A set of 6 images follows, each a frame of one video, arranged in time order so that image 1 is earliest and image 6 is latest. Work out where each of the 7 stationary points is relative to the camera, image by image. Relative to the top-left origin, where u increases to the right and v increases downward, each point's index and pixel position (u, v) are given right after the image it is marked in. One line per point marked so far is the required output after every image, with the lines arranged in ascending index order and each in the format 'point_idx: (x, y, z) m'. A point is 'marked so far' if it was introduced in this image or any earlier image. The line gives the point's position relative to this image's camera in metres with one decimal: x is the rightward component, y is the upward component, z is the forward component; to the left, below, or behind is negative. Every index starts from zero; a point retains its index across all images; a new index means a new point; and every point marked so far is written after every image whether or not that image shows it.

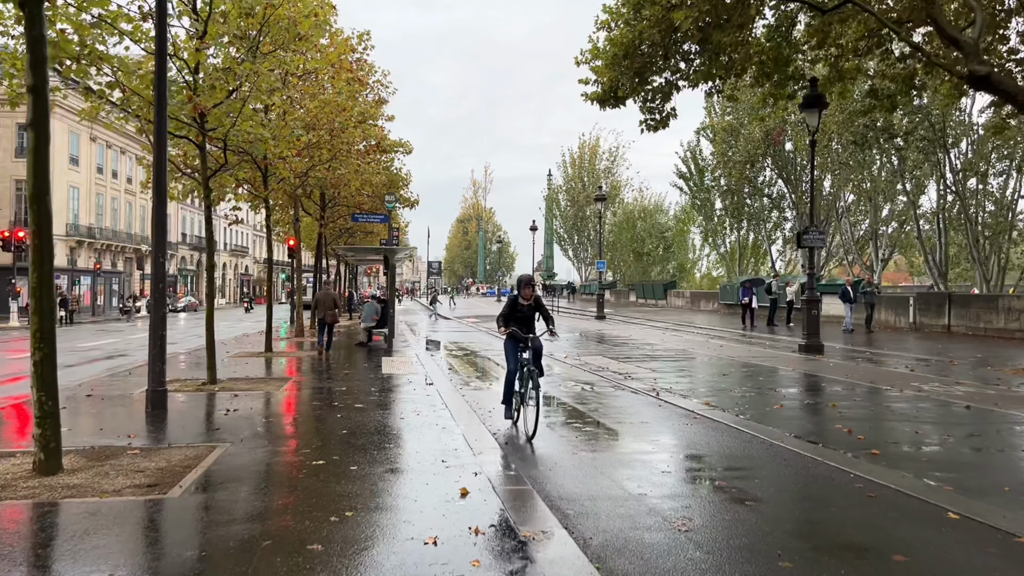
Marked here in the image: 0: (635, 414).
0: (+1.3, -1.3, +8.3) m
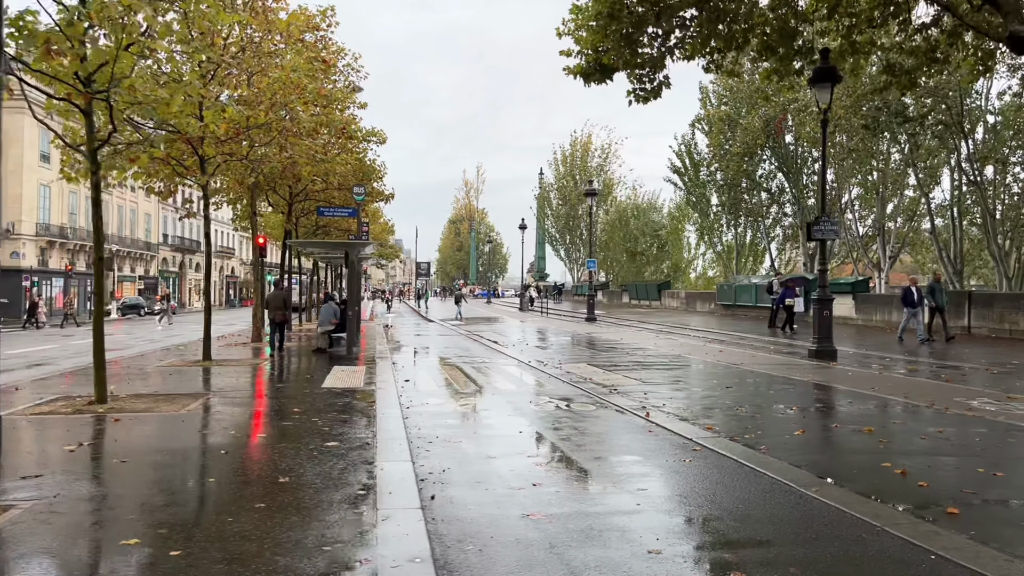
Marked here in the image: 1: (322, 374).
0: (+0.8, -1.3, +6.5) m
1: (-3.2, -1.4, +13.2) m
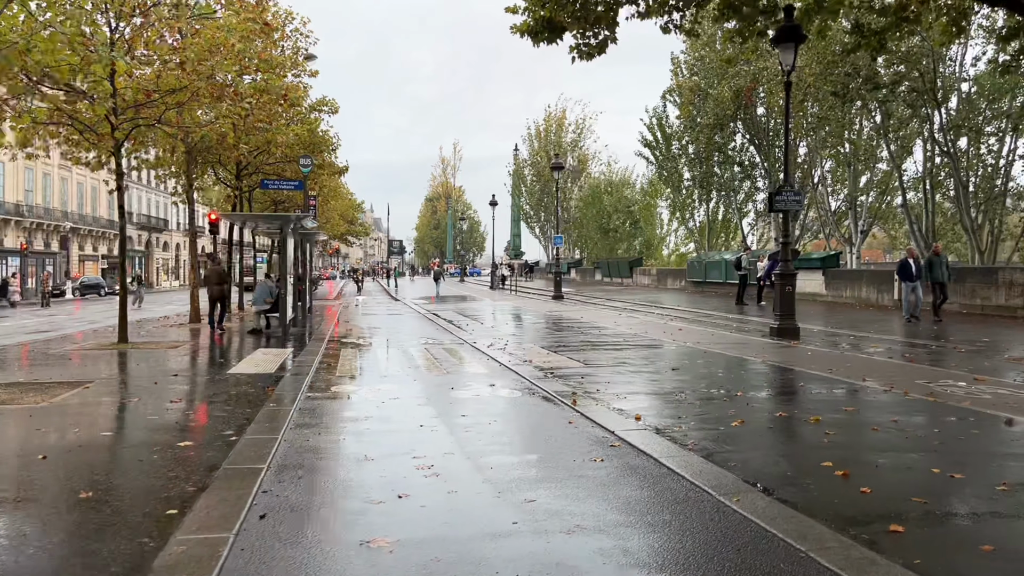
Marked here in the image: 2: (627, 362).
0: (+0.1, -1.1, +5.6) m
1: (-4.1, -1.0, +12.3) m
2: (+1.4, -0.9, +10.1) m
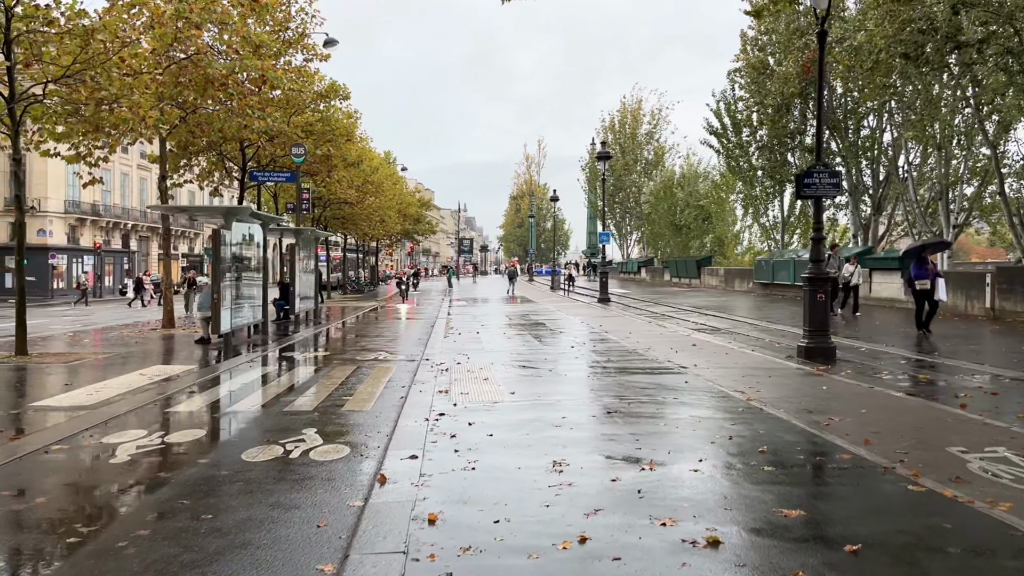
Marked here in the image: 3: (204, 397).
0: (-1.3, -1.2, +3.4) m
1: (-4.7, -1.1, +10.5) m
2: (+0.5, -1.0, +7.7) m
3: (-3.2, -1.1, +8.2) m
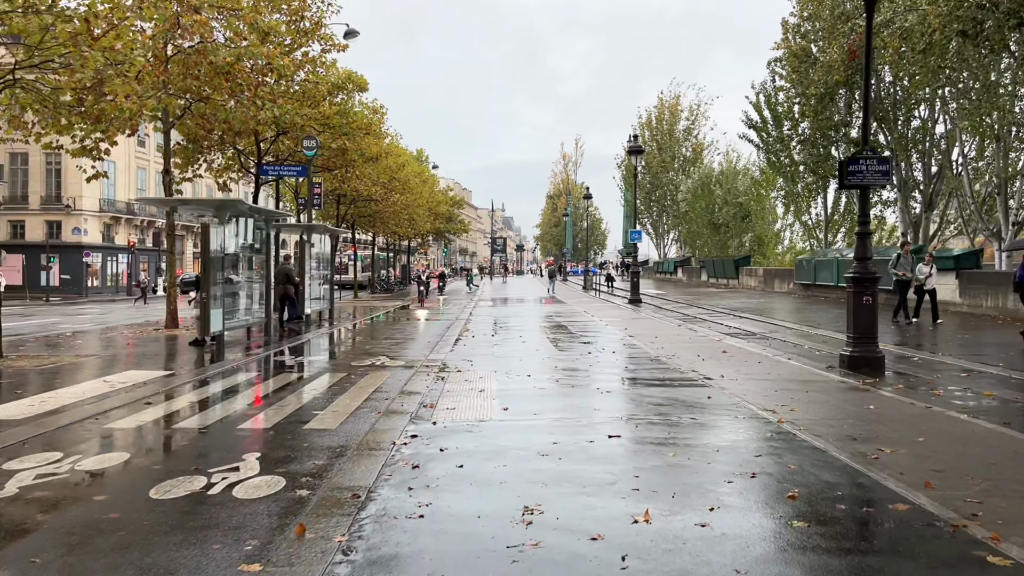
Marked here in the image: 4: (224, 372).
0: (-1.6, -1.2, +2.5) m
1: (-4.6, -1.1, +9.7) m
2: (+0.5, -1.0, +6.7) m
3: (-3.2, -1.1, +7.3) m
4: (-3.9, -1.1, +10.9) m
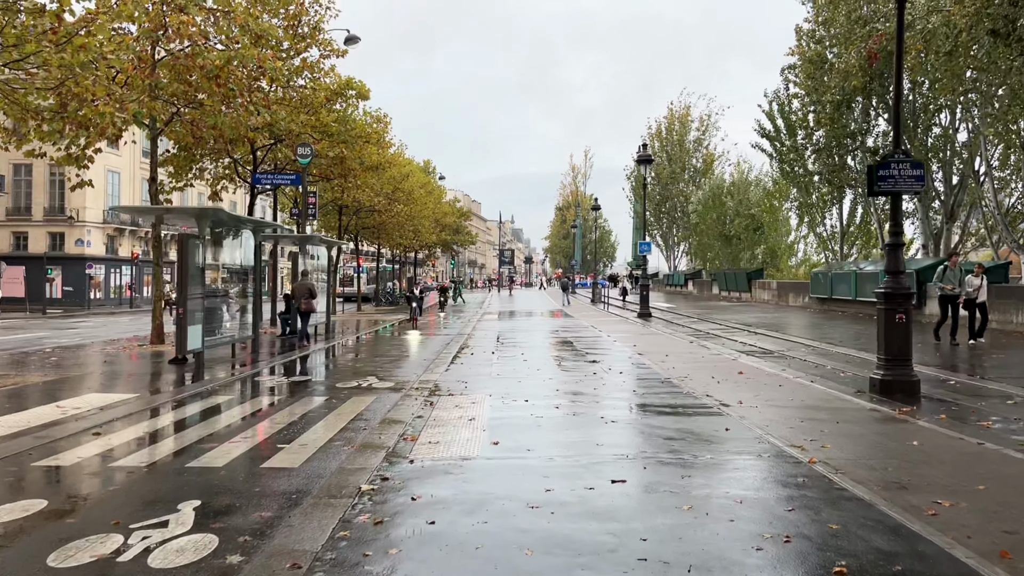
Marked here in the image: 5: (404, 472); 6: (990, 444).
0: (-1.7, -1.2, +1.7) m
1: (-4.7, -1.3, +9.0) m
2: (+0.4, -1.2, +5.9) m
3: (-3.3, -1.3, +6.6) m
4: (-3.9, -1.3, +10.2) m
5: (-0.6, -1.2, +5.1) m
6: (+3.4, -1.2, +5.7) m
